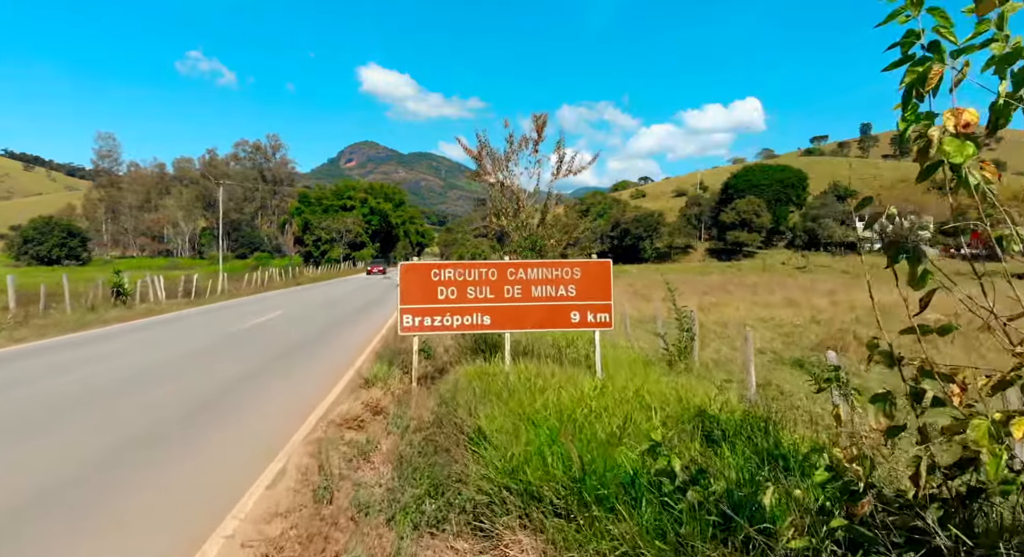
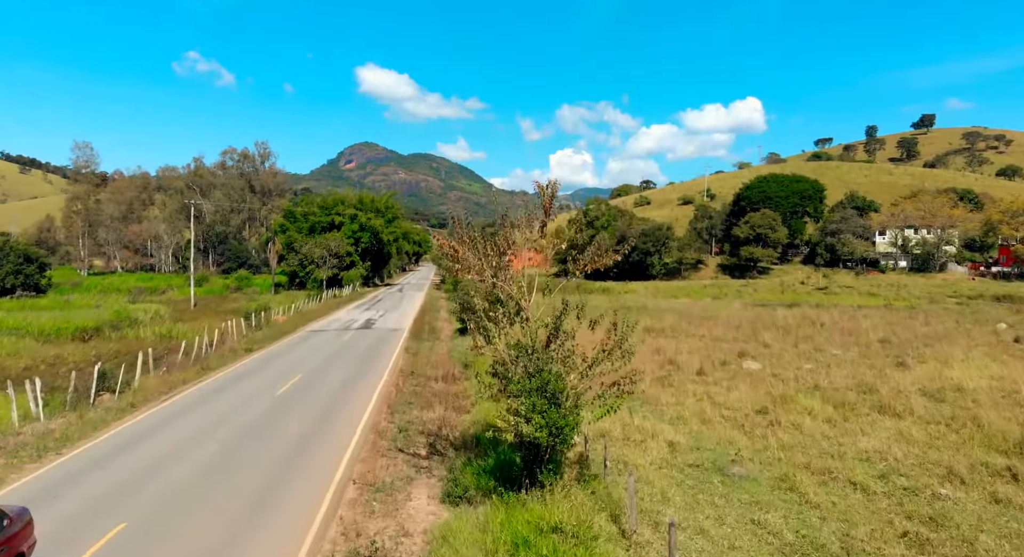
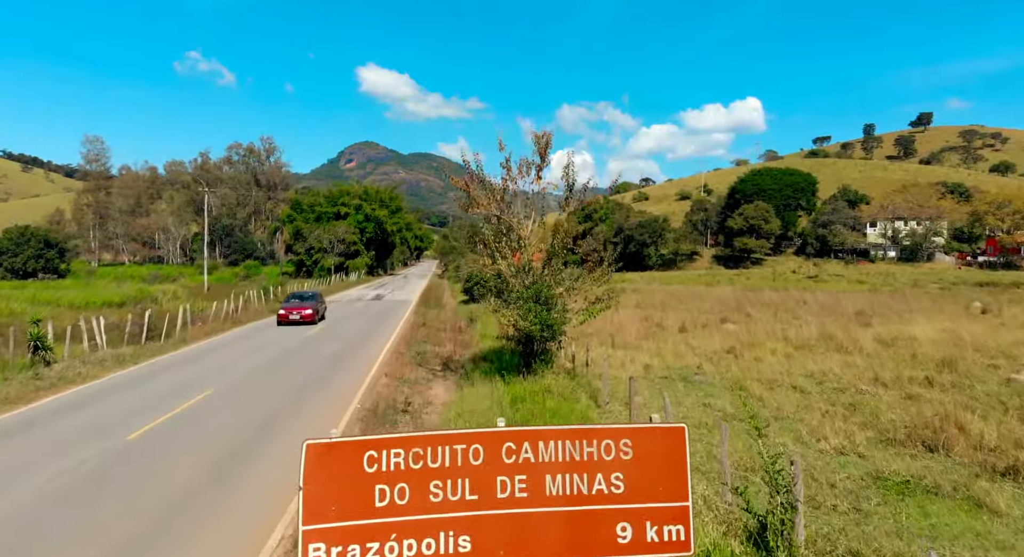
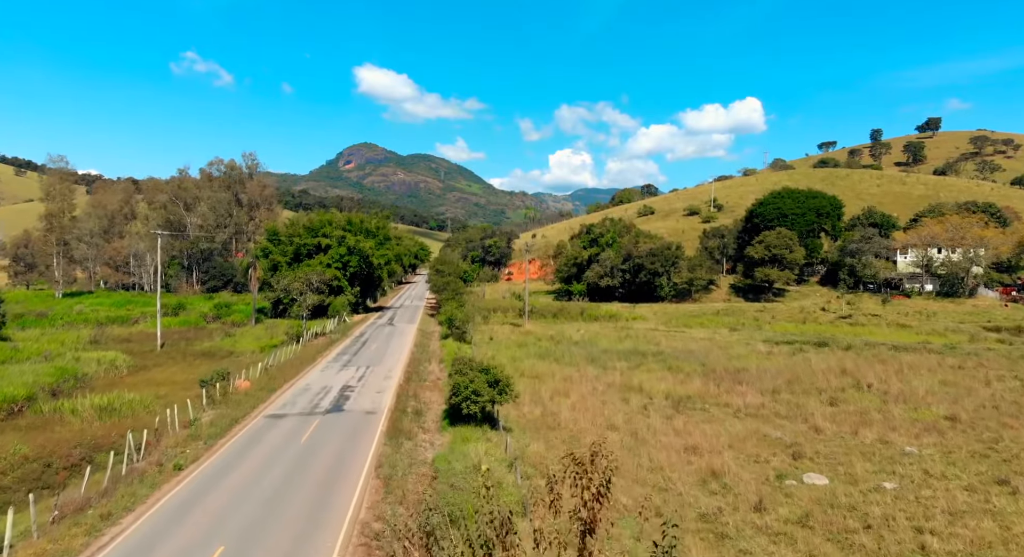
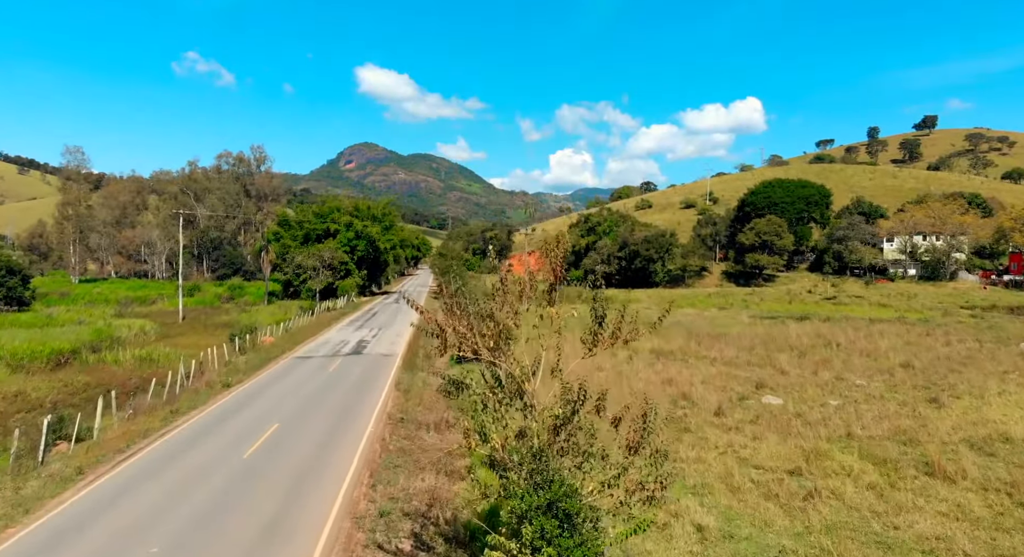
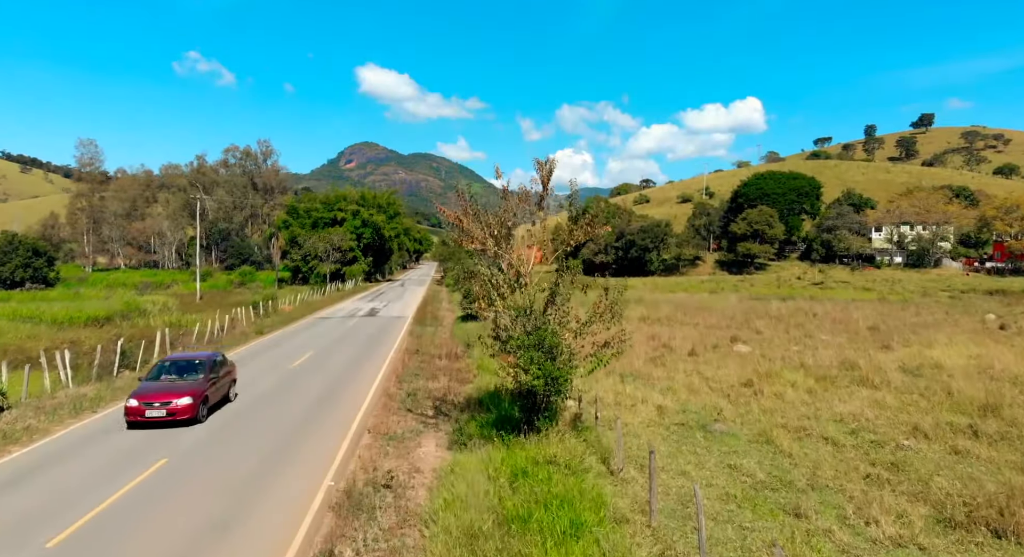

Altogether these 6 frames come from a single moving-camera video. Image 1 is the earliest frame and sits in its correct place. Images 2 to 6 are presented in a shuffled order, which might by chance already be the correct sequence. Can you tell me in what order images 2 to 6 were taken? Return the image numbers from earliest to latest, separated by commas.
3, 6, 2, 5, 4
